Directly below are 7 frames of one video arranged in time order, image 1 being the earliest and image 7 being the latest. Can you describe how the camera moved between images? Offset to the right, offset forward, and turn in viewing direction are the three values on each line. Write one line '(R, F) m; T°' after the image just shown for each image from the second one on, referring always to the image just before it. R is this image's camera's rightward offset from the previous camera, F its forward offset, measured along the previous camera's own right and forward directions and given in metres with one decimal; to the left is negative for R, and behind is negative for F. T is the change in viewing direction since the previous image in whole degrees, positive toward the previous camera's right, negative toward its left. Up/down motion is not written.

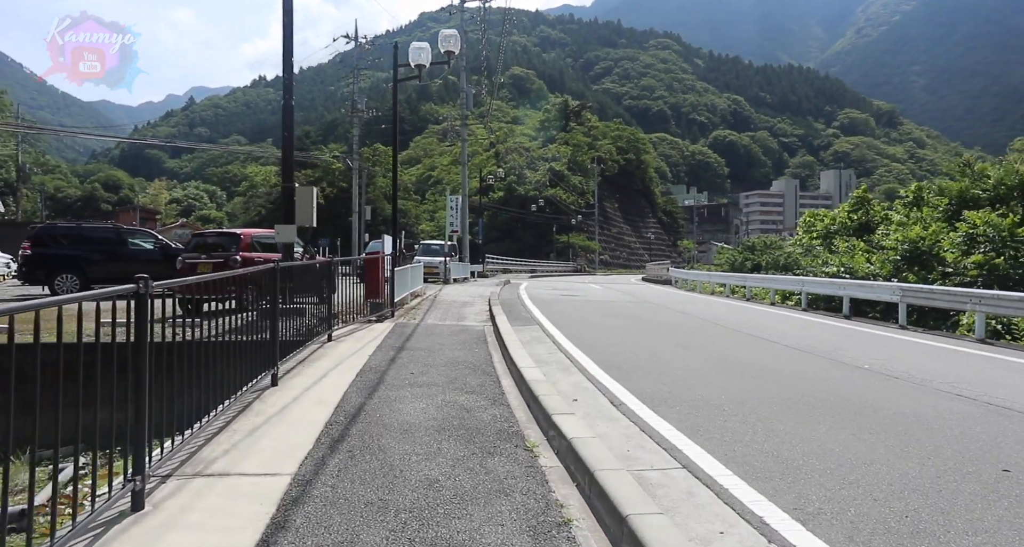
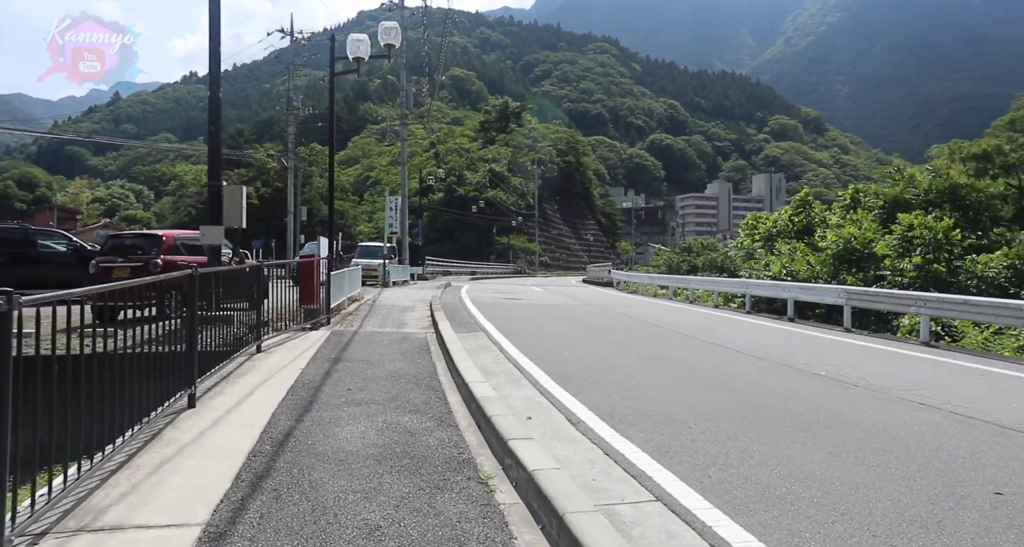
(-0.1, +0.5) m; +5°
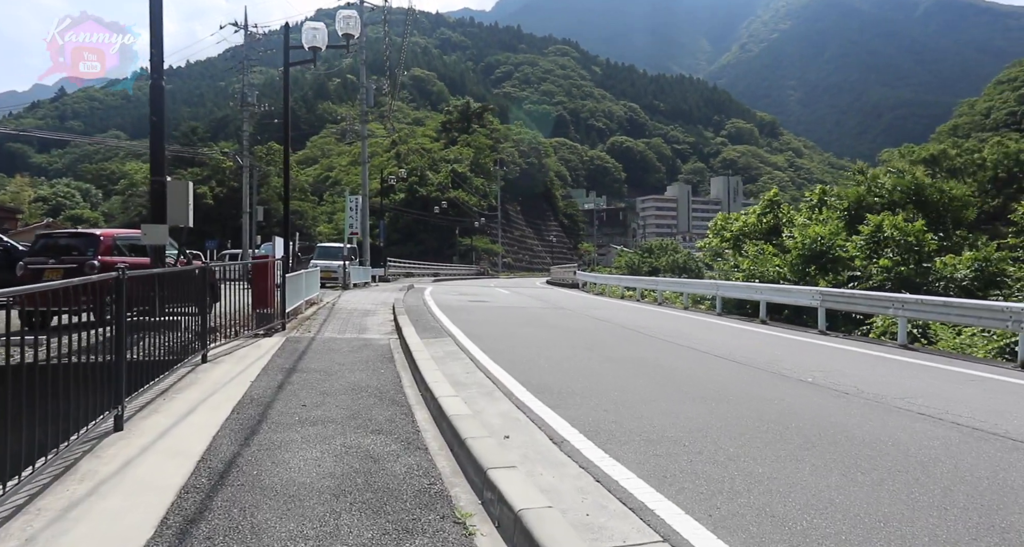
(-0.1, +0.6) m; +3°
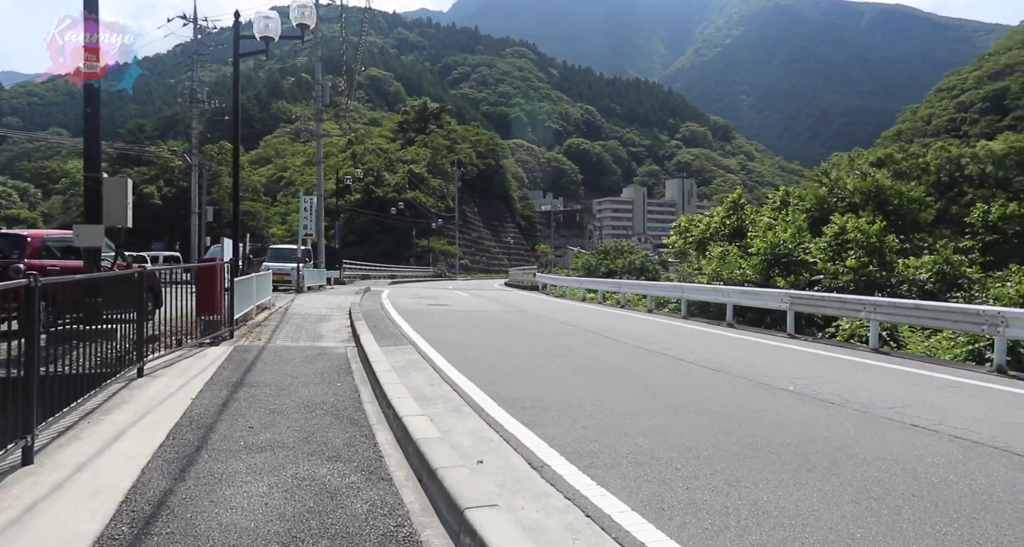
(-0.1, +0.5) m; +4°
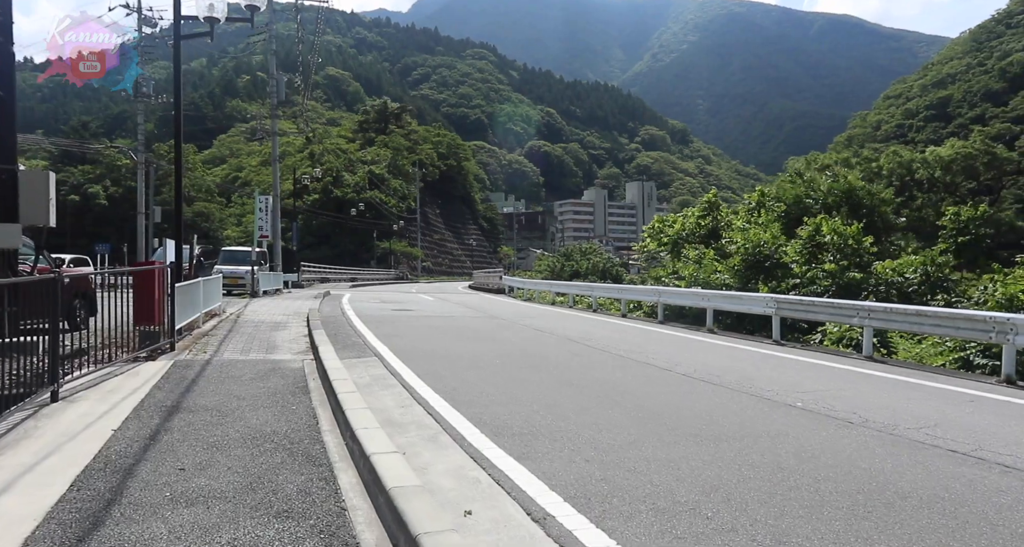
(-0.2, +0.9) m; +3°
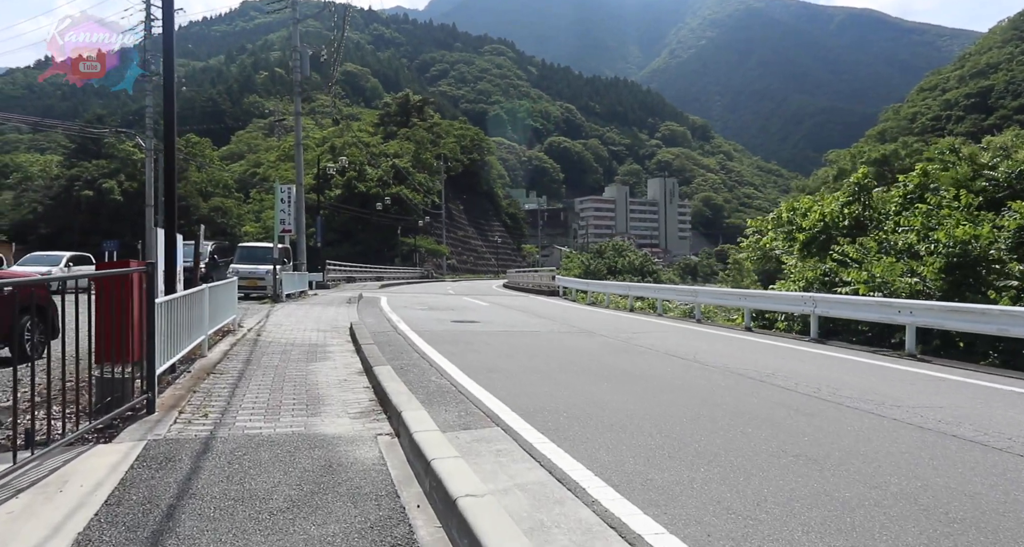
(-1.7, +4.0) m; -1°
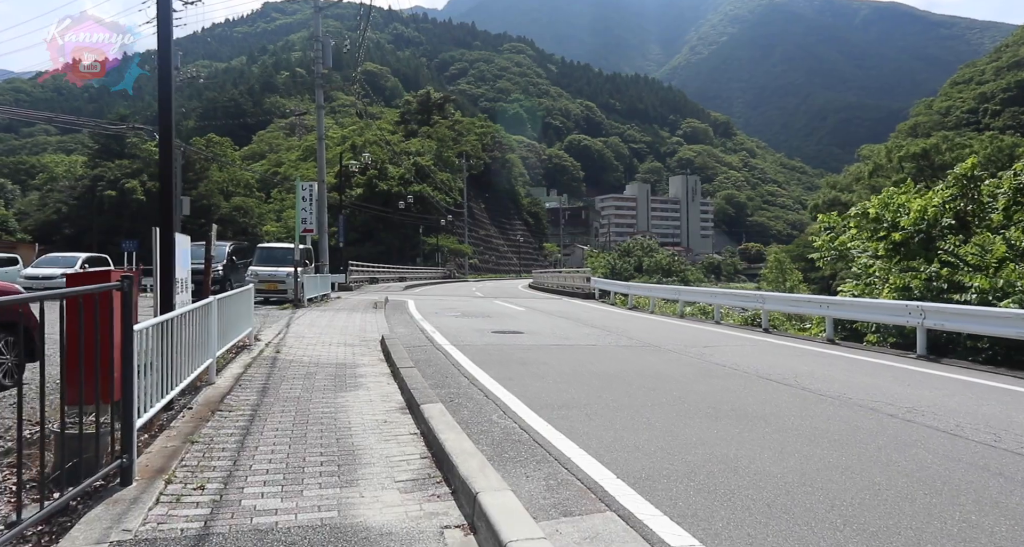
(-0.6, +1.6) m; -2°
